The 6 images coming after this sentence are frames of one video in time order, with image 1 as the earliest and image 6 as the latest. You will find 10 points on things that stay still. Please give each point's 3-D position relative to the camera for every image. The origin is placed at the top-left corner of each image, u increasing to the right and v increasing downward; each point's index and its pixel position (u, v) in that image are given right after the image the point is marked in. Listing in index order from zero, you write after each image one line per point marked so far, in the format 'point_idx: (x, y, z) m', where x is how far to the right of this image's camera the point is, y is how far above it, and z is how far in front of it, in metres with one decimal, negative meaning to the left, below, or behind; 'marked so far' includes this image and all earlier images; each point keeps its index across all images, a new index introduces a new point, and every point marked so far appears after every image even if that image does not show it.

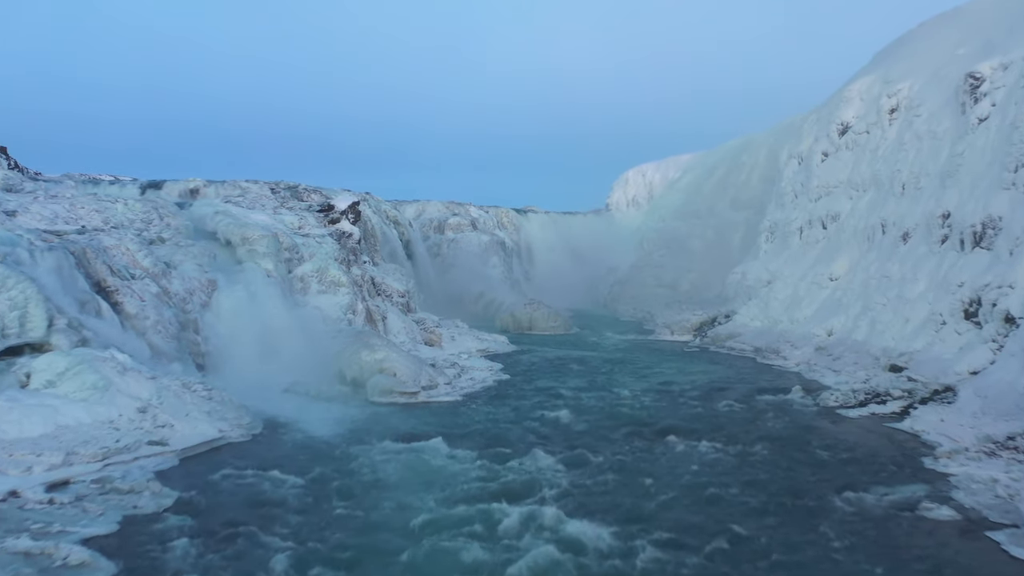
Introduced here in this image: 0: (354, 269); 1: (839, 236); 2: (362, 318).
0: (-2.8, +0.3, +19.0) m
1: (+5.5, +0.9, +18.2) m
2: (-2.5, -0.5, +17.5) m
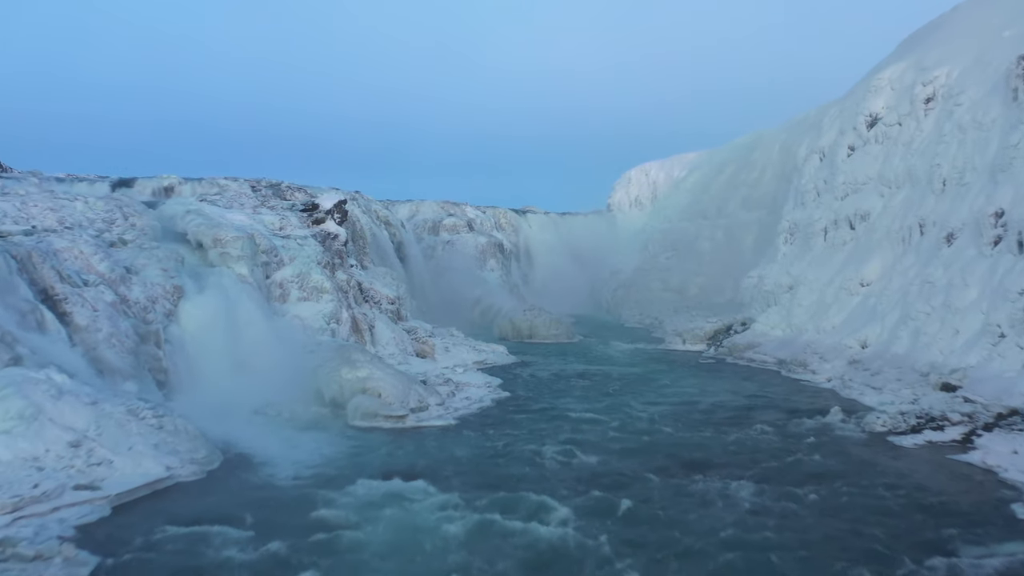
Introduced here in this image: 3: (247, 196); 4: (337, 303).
0: (-2.8, +0.2, +17.4) m
1: (+5.5, +0.8, +16.6) m
2: (-2.5, -0.6, +15.9) m
3: (-4.8, +1.7, +19.7) m
4: (-2.6, -0.2, +16.1) m
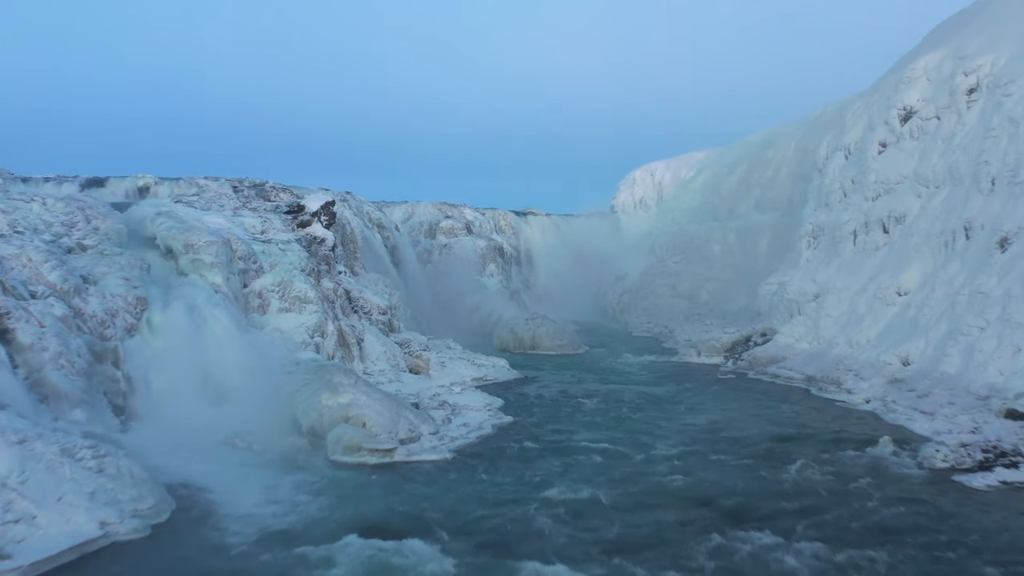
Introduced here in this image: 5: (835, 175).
0: (-2.8, +0.1, +15.9) m
1: (+5.5, +0.7, +15.1) m
2: (-2.4, -0.7, +14.5) m
3: (-4.8, +1.5, +18.2) m
4: (-2.6, -0.4, +14.7) m
5: (+5.6, +2.0, +18.8) m
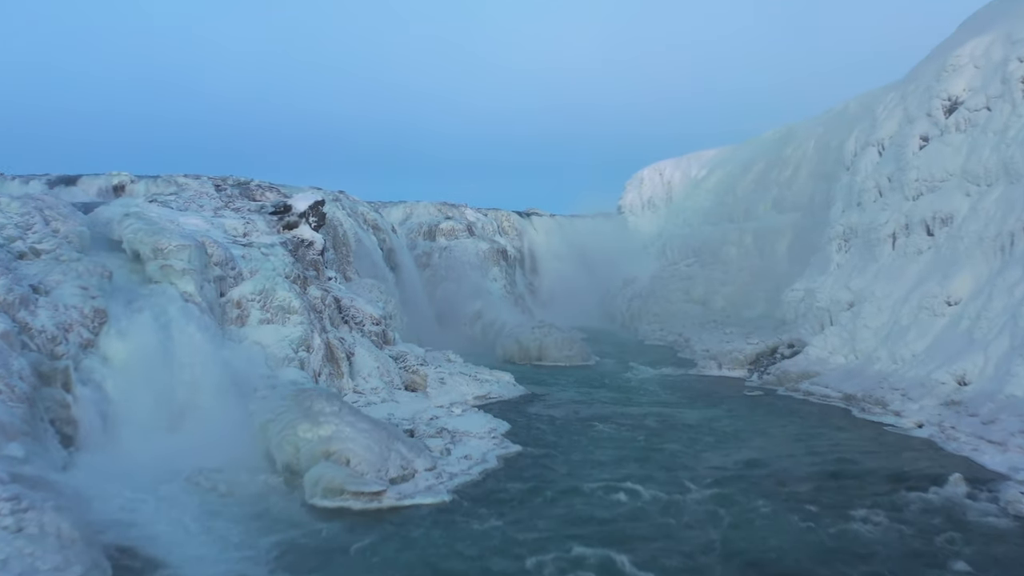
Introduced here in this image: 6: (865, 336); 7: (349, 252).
0: (-2.7, 0.0, +14.5) m
1: (+5.6, +0.5, +13.7) m
2: (-2.3, -0.8, +13.0) m
3: (-4.7, +1.4, +16.7) m
4: (-2.5, -0.5, +13.2) m
5: (+5.7, +1.9, +17.3) m
6: (+4.7, -0.6, +14.3) m
7: (-2.8, +0.6, +18.4) m
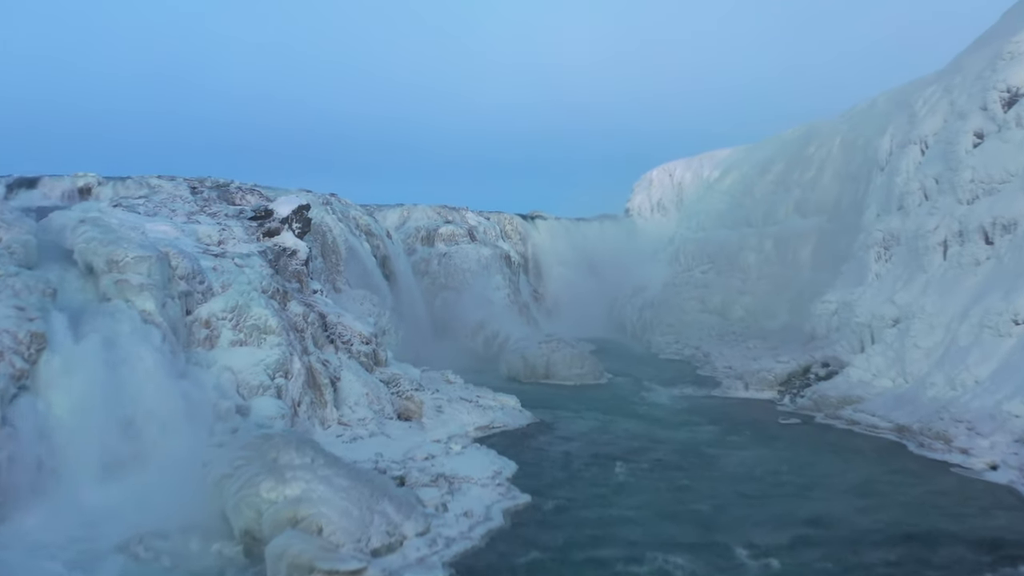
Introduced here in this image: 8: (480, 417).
0: (-2.6, -0.2, +12.9) m
1: (+5.7, +0.4, +12.1) m
2: (-2.3, -1.0, +11.4) m
3: (-4.6, +1.2, +15.1) m
4: (-2.4, -0.7, +11.6) m
5: (+5.8, +1.7, +15.7) m
6: (+4.8, -0.8, +12.7) m
7: (-2.7, +0.4, +16.8) m
8: (-0.4, -1.5, +12.9) m
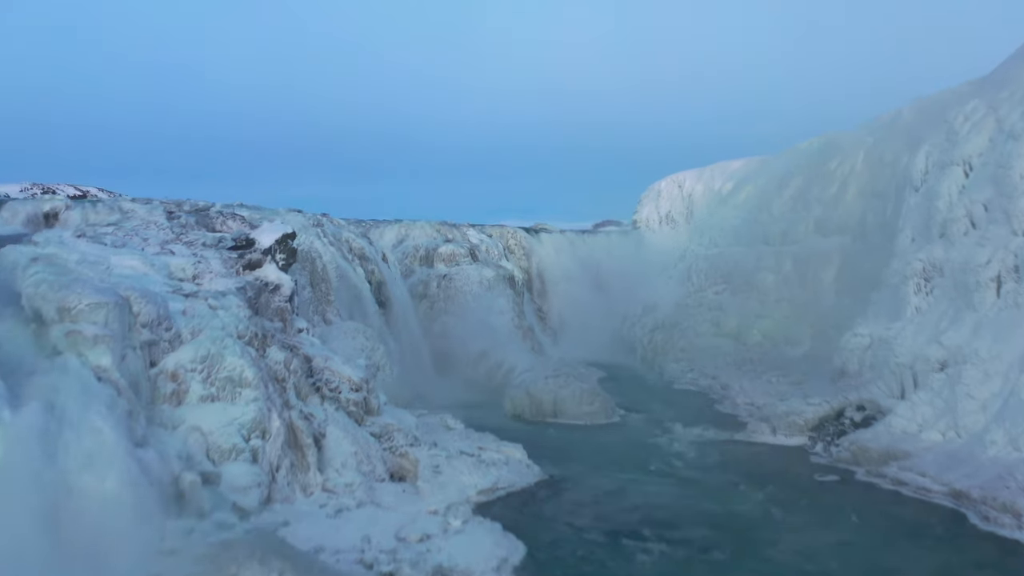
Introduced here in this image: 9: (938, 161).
0: (-2.5, -0.6, +11.5) m
1: (+5.8, -0.1, +10.7) m
2: (-2.2, -1.5, +10.1) m
3: (-4.6, +0.8, +13.8) m
4: (-2.4, -1.1, +10.2) m
5: (+5.9, +1.2, +14.4) m
6: (+4.8, -1.3, +11.4) m
7: (-2.6, 0.0, +15.5) m
8: (-0.3, -2.0, +11.5) m
9: (+6.3, +1.9, +16.0) m
